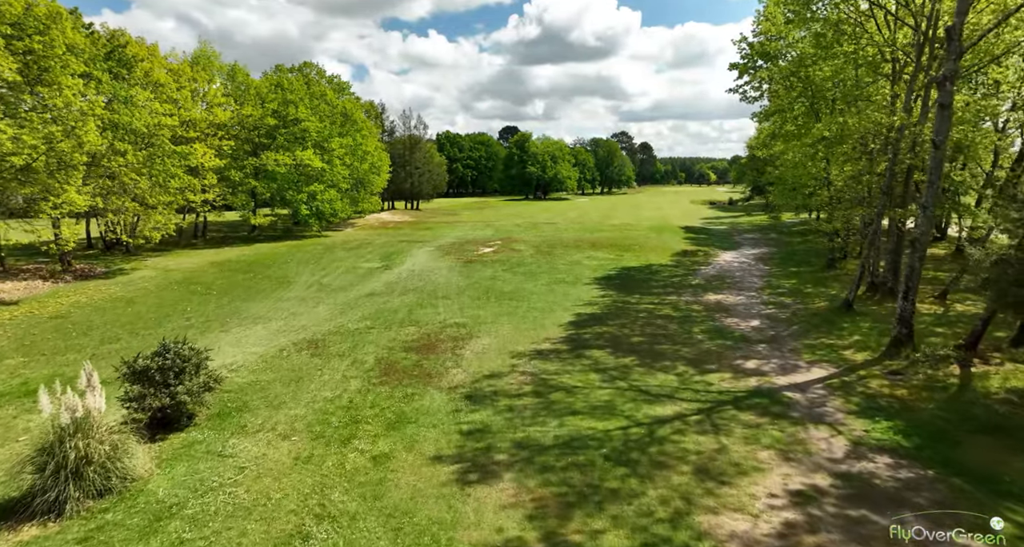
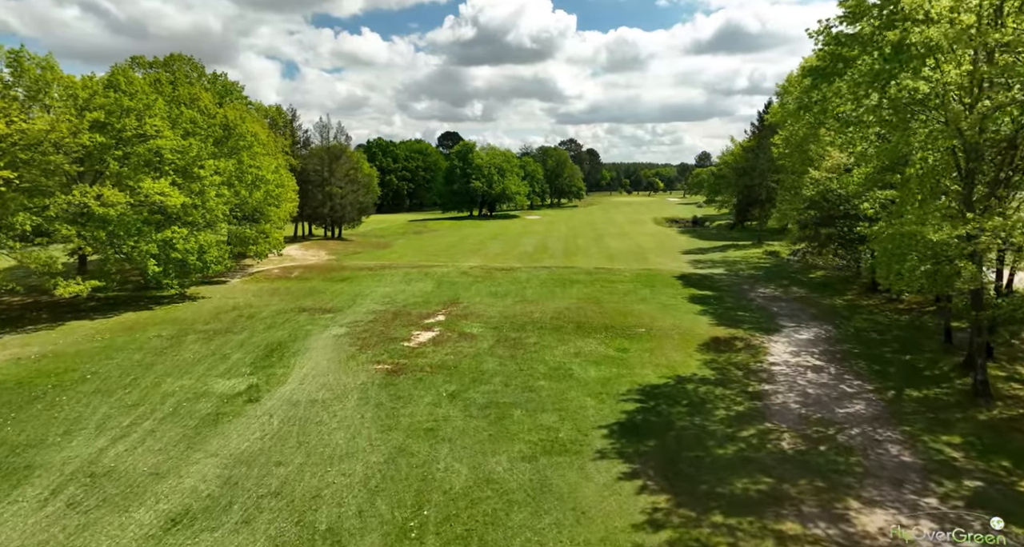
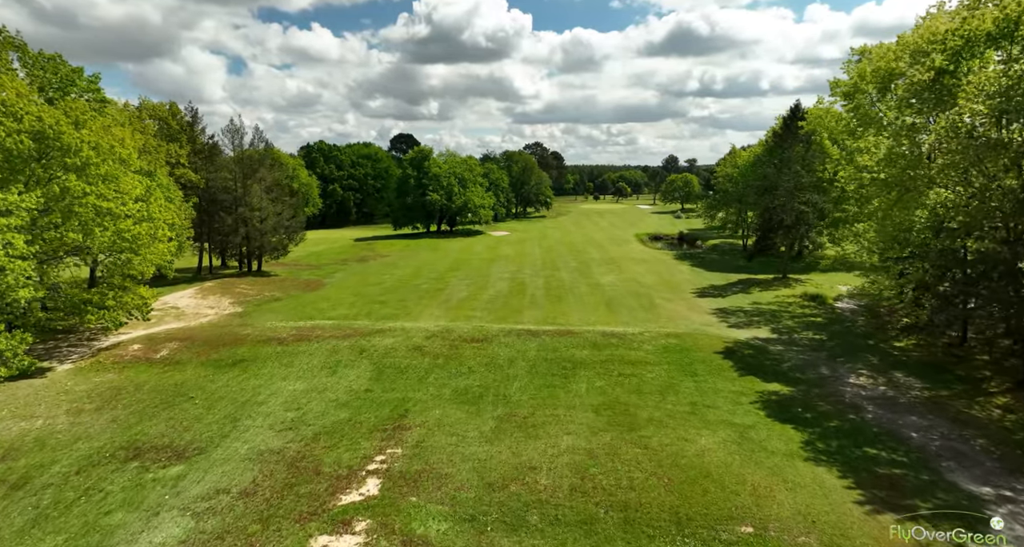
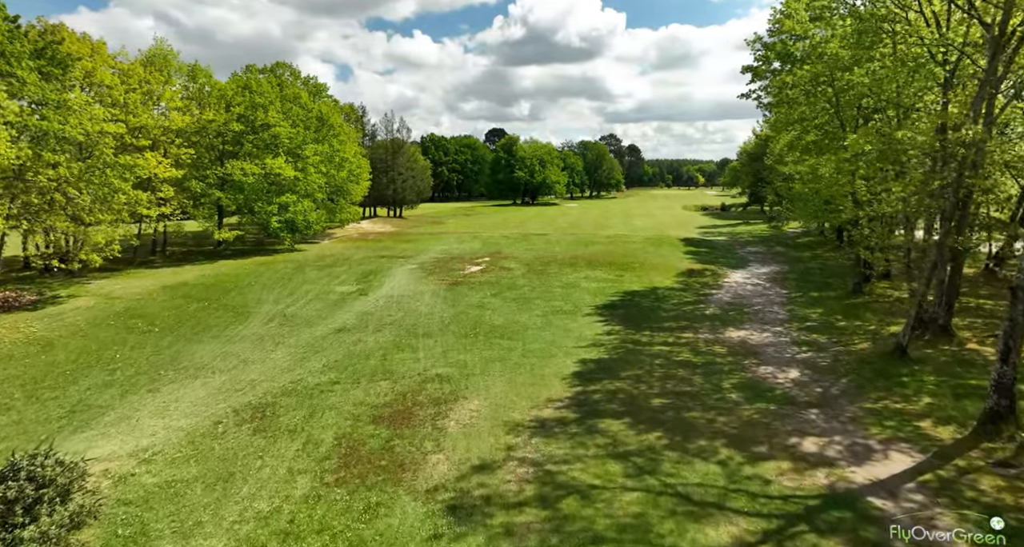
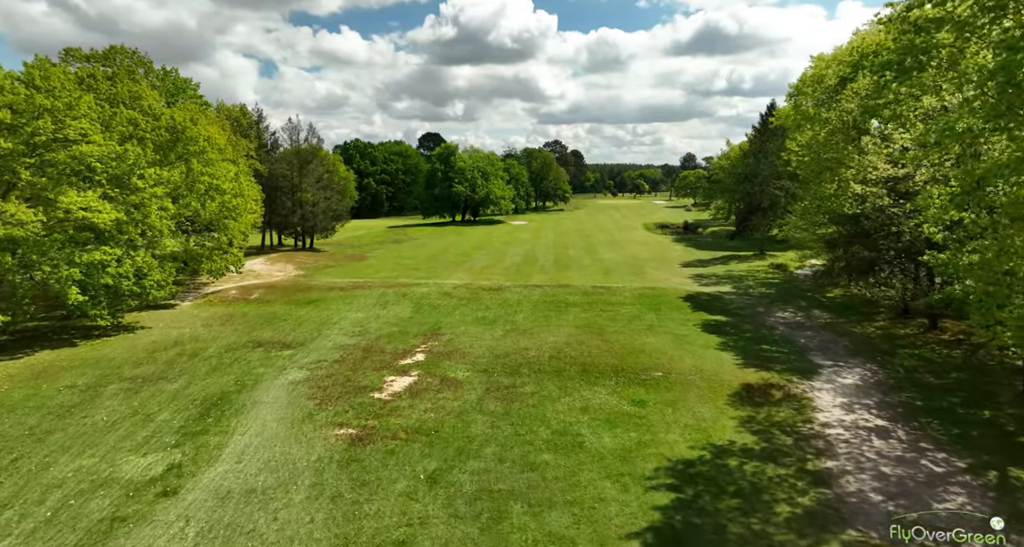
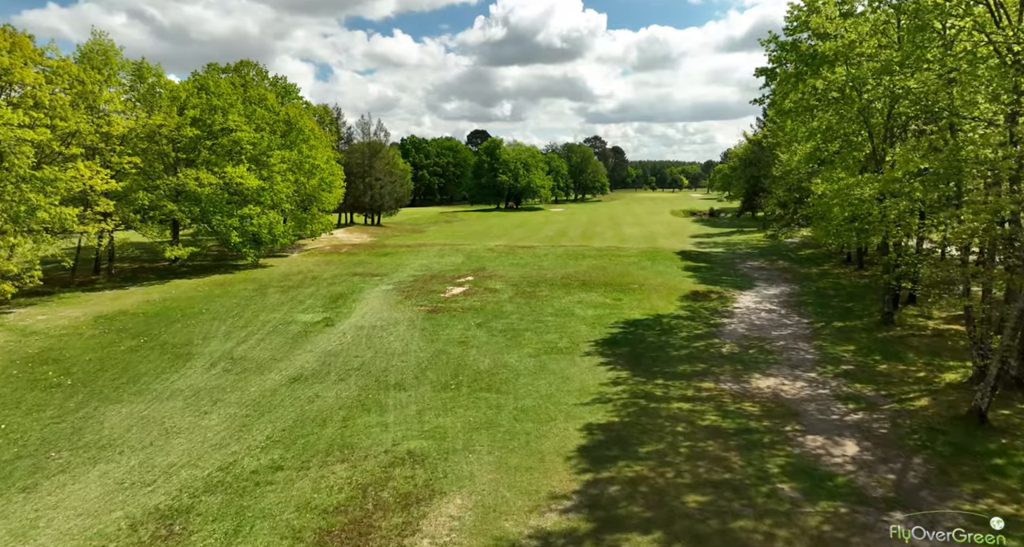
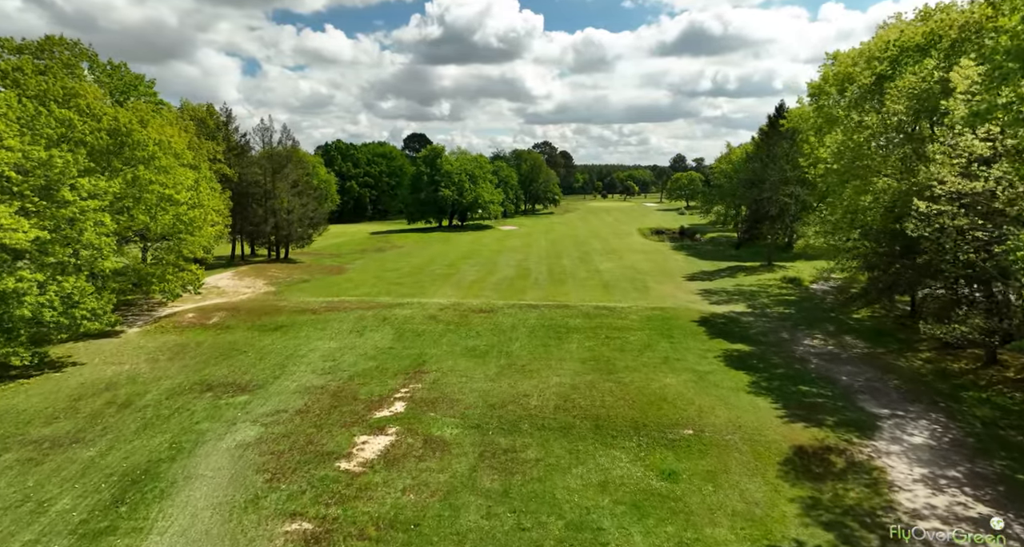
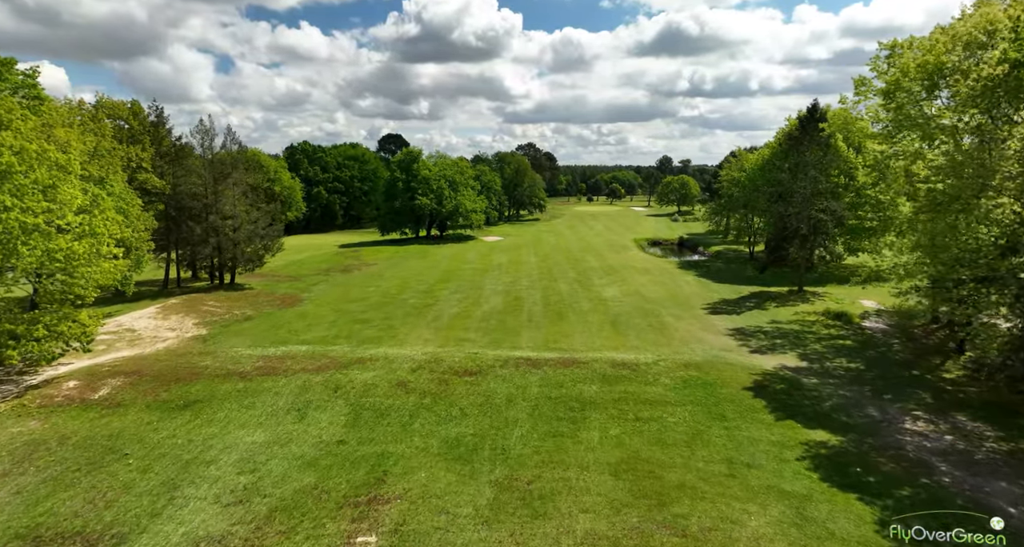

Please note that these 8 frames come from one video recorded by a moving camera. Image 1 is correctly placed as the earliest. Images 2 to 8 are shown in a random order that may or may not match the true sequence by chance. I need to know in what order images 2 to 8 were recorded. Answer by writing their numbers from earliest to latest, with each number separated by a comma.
4, 6, 2, 5, 7, 3, 8
